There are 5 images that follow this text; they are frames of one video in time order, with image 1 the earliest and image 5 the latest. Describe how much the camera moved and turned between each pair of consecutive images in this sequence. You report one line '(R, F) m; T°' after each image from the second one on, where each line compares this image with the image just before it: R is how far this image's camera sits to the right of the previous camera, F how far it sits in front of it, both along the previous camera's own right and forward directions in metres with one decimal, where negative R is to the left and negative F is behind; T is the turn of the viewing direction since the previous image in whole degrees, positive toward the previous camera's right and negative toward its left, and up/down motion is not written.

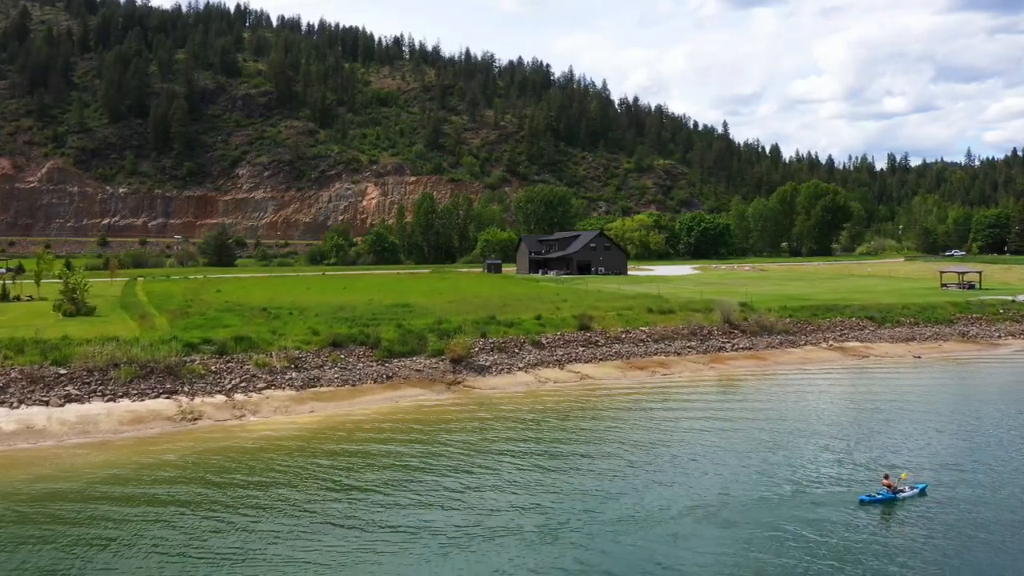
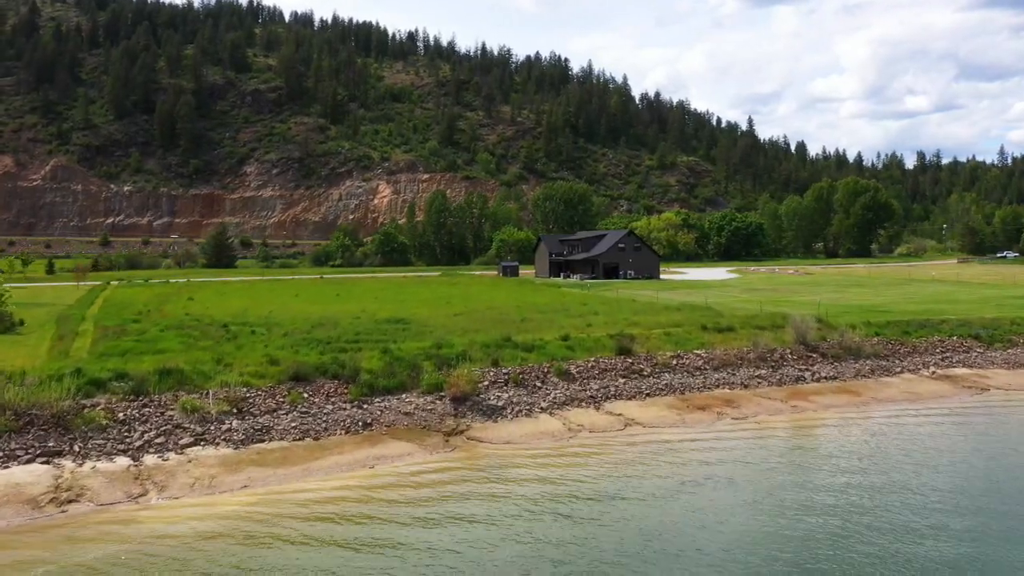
(-0.1, +8.7) m; -1°
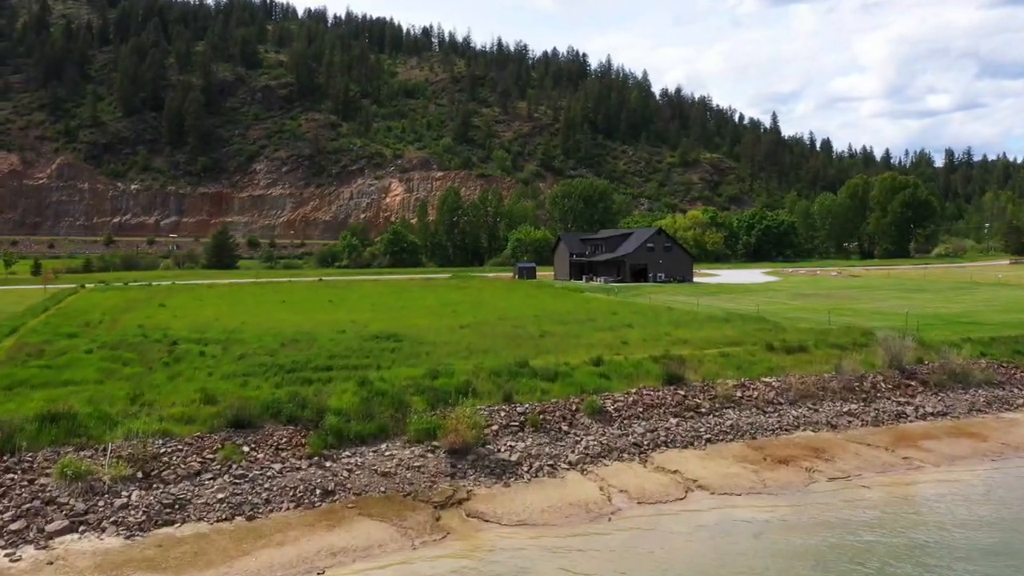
(0.0, +7.0) m; -1°
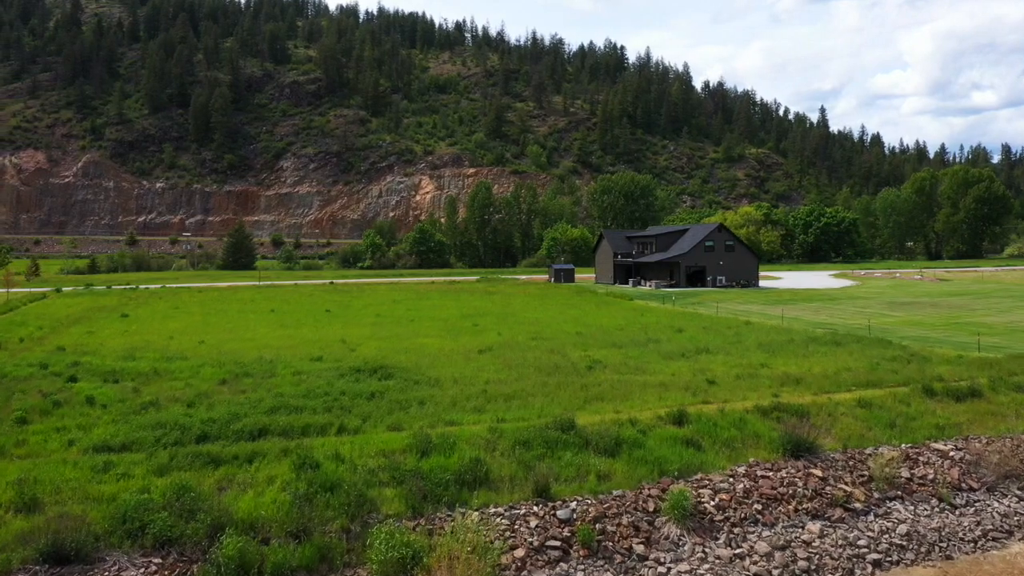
(0.0, +8.7) m; -2°
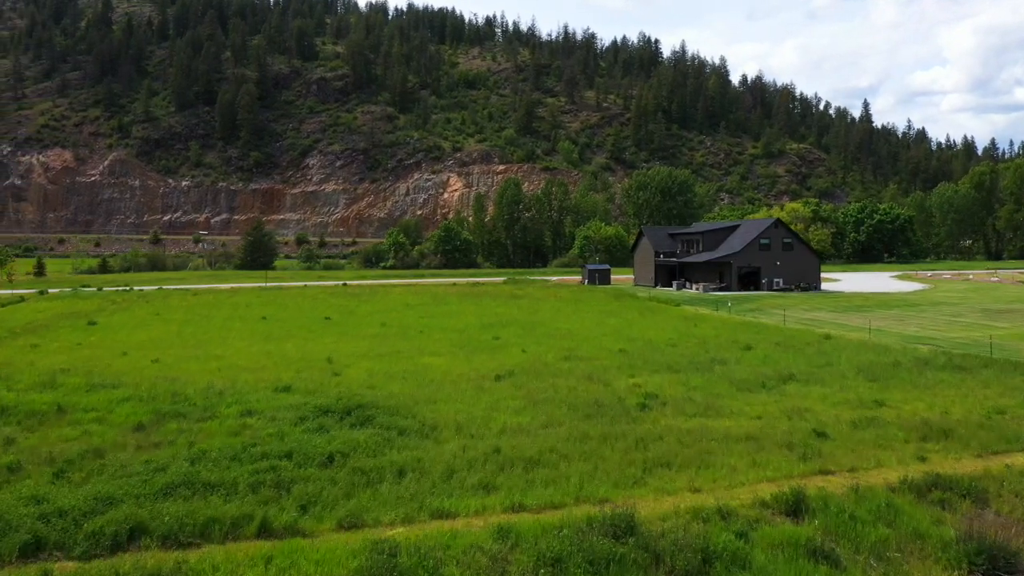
(+0.1, +5.8) m; -2°
